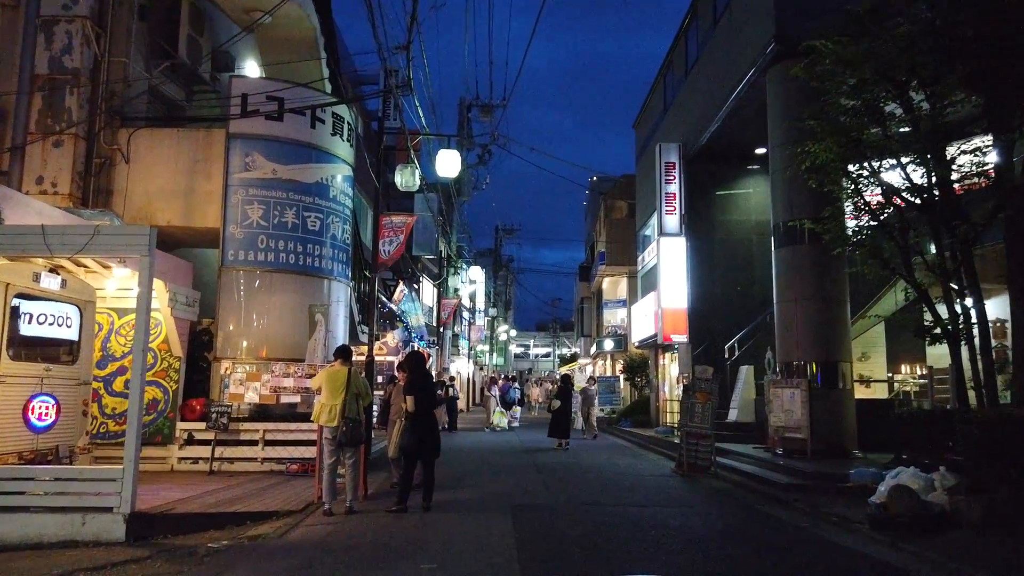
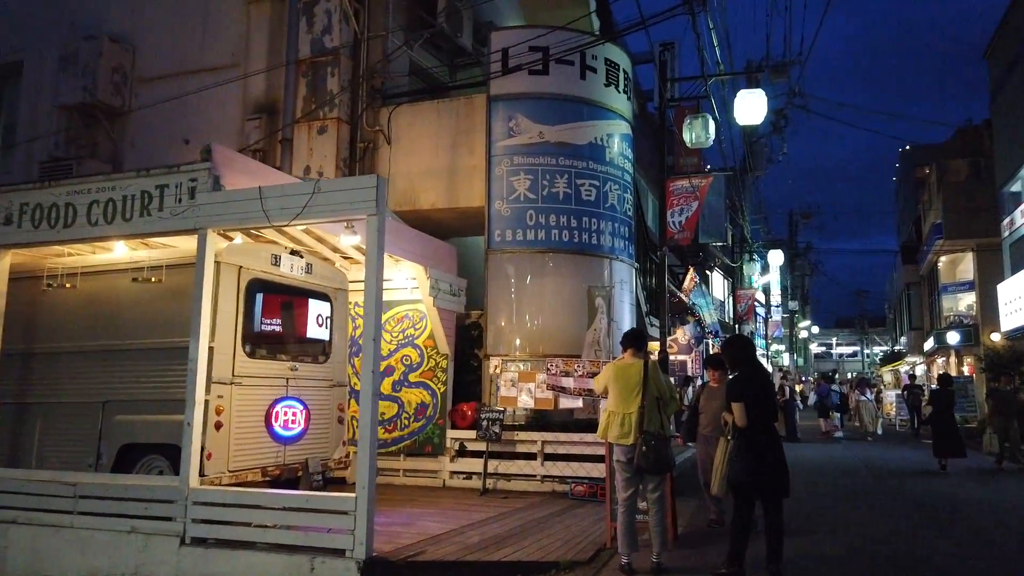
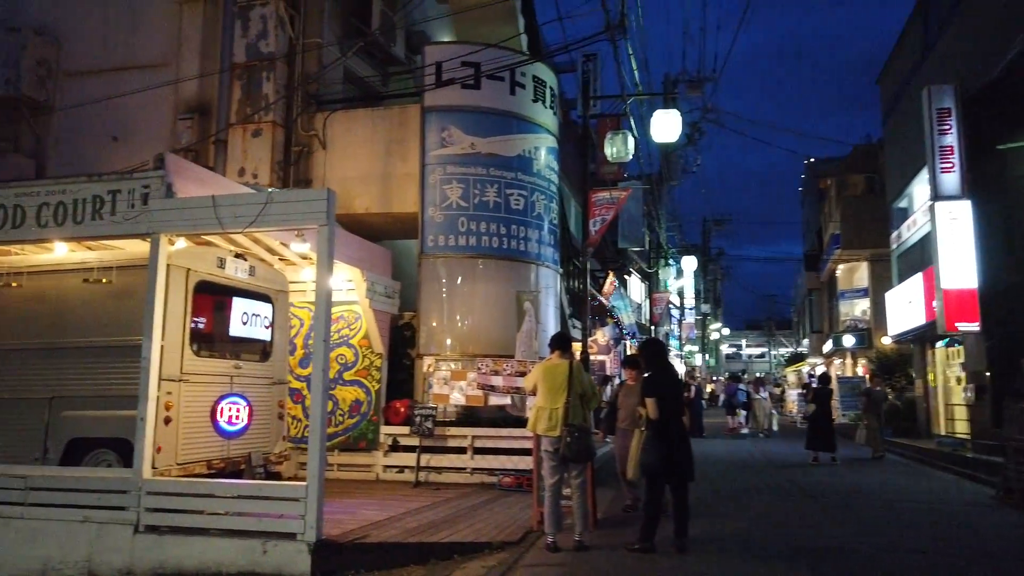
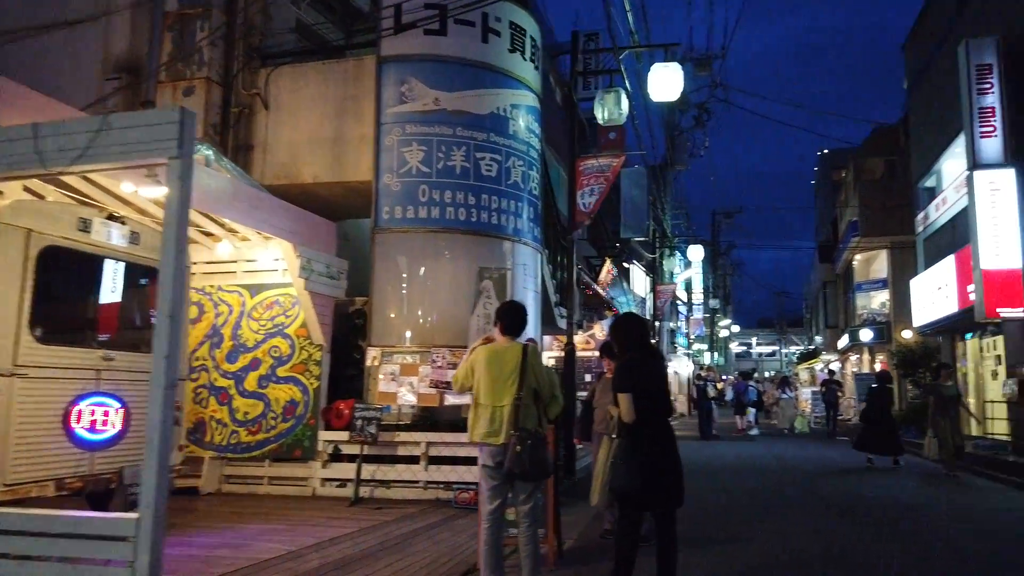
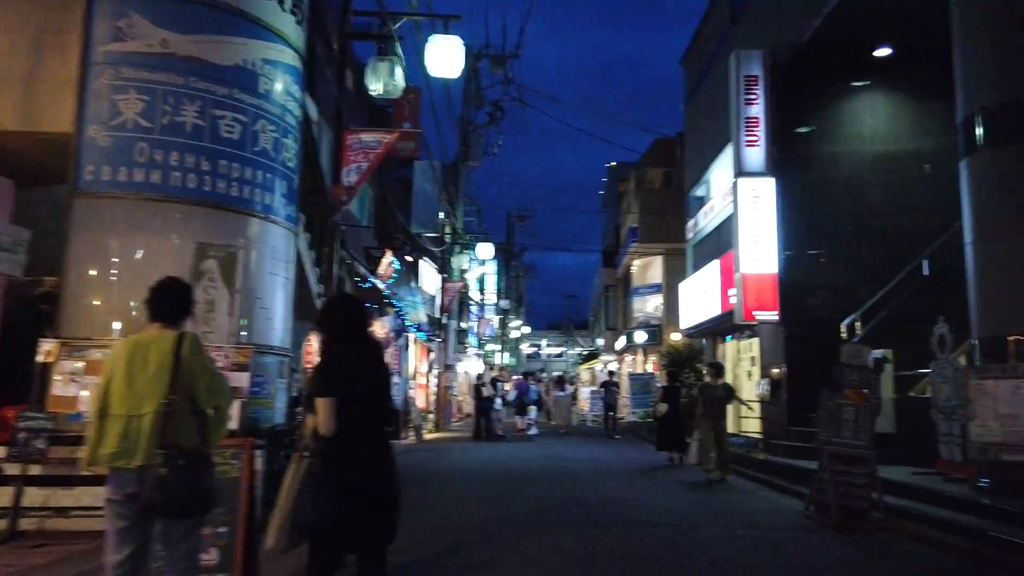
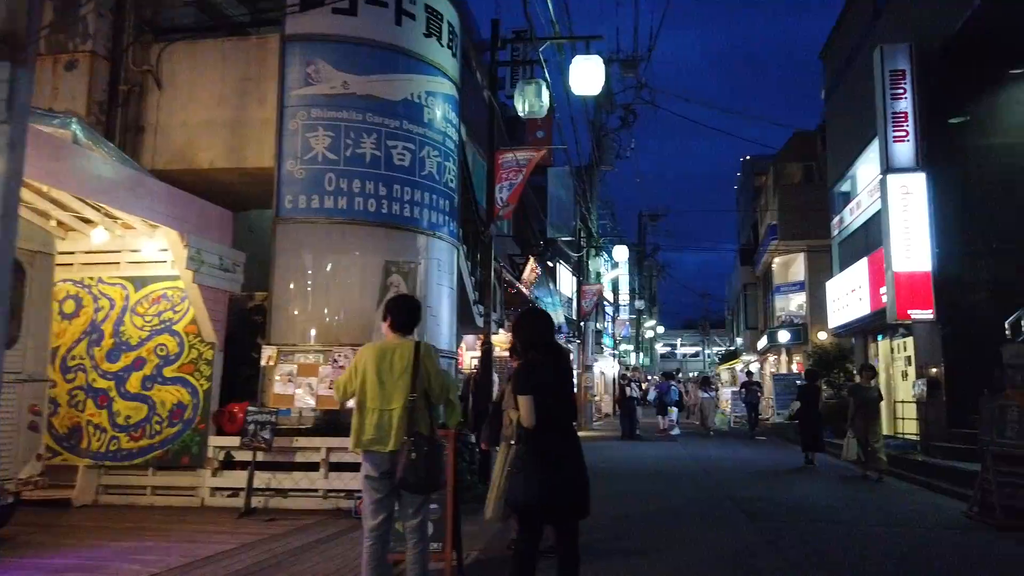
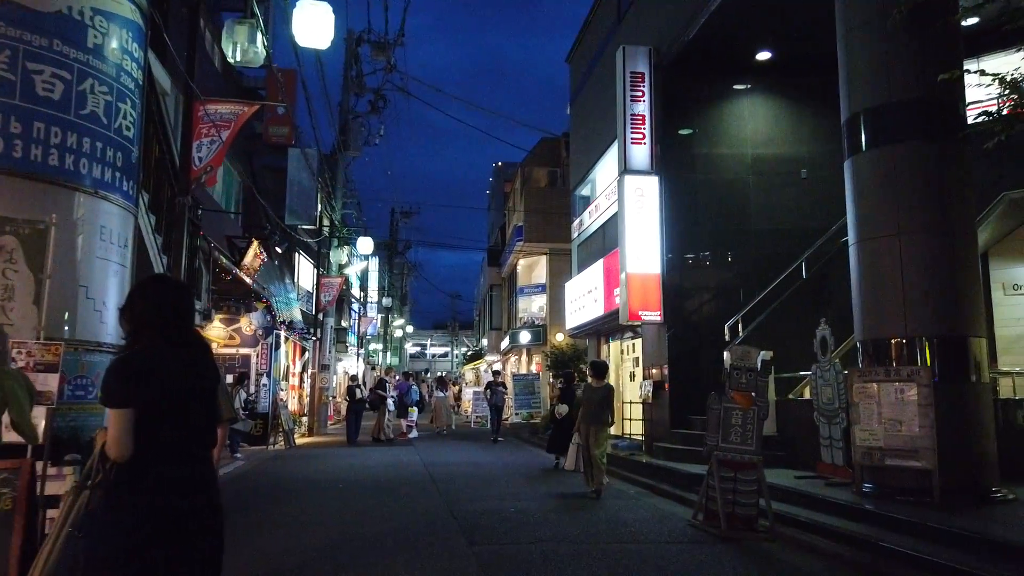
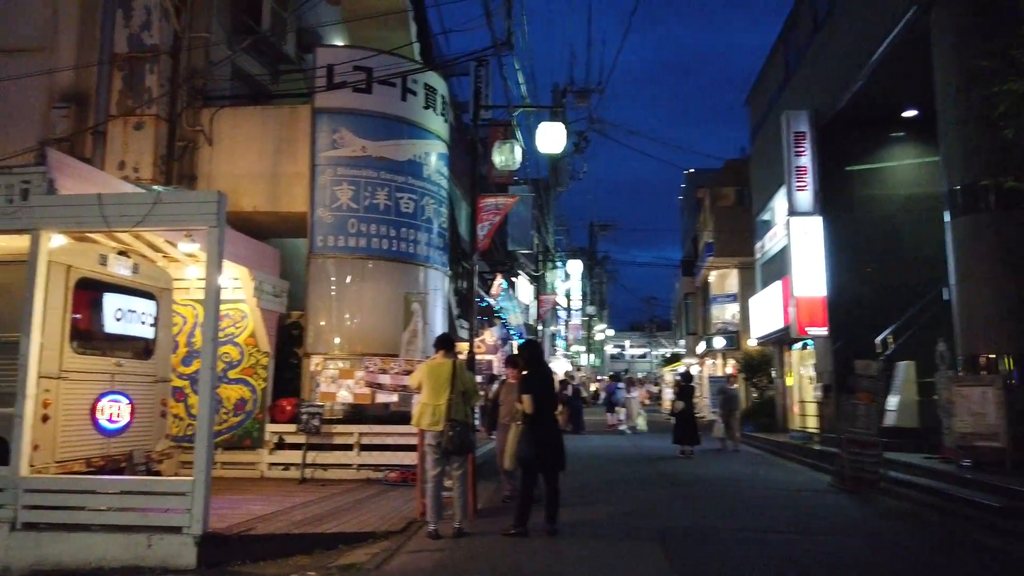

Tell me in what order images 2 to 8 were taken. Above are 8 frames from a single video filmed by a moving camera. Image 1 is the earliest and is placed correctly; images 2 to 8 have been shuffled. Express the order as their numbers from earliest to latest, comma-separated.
8, 3, 2, 4, 6, 5, 7
